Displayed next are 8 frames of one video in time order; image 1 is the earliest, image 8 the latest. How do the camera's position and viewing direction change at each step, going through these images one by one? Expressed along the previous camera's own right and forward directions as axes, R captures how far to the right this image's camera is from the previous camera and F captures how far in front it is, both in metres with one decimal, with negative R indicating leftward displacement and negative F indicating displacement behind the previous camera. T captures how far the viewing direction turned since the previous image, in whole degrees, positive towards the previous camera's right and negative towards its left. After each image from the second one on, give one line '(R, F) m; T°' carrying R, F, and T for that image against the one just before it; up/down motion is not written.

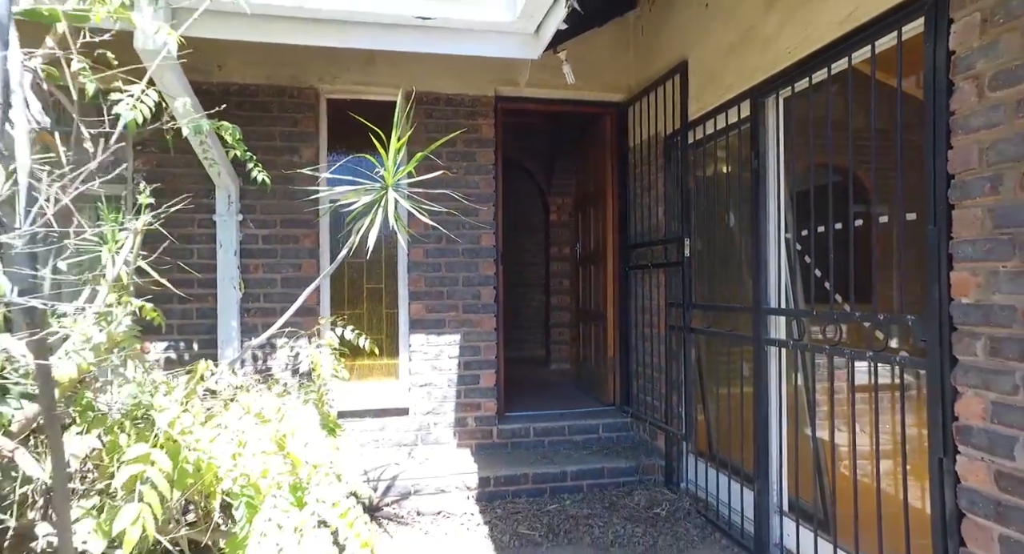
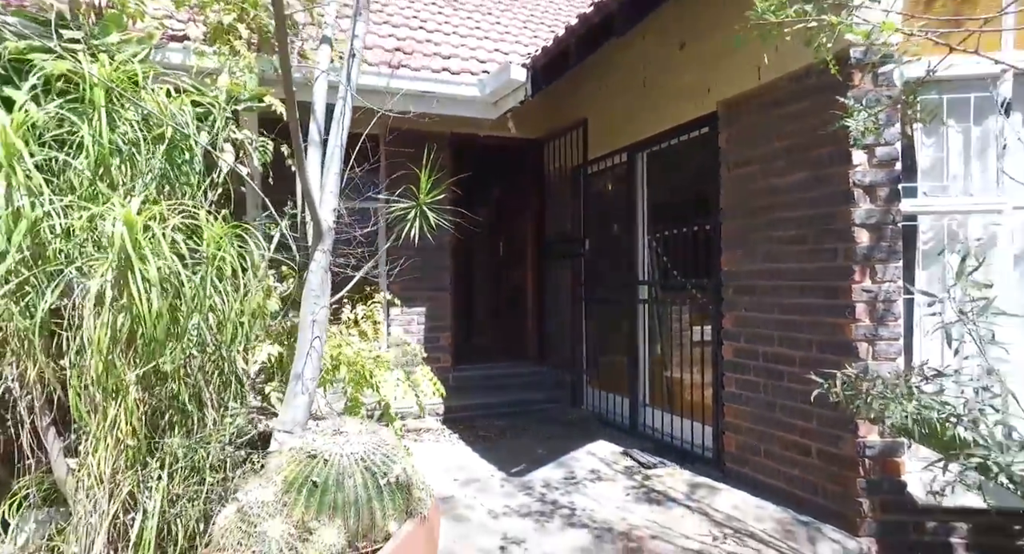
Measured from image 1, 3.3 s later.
(-0.6, -2.1) m; +8°
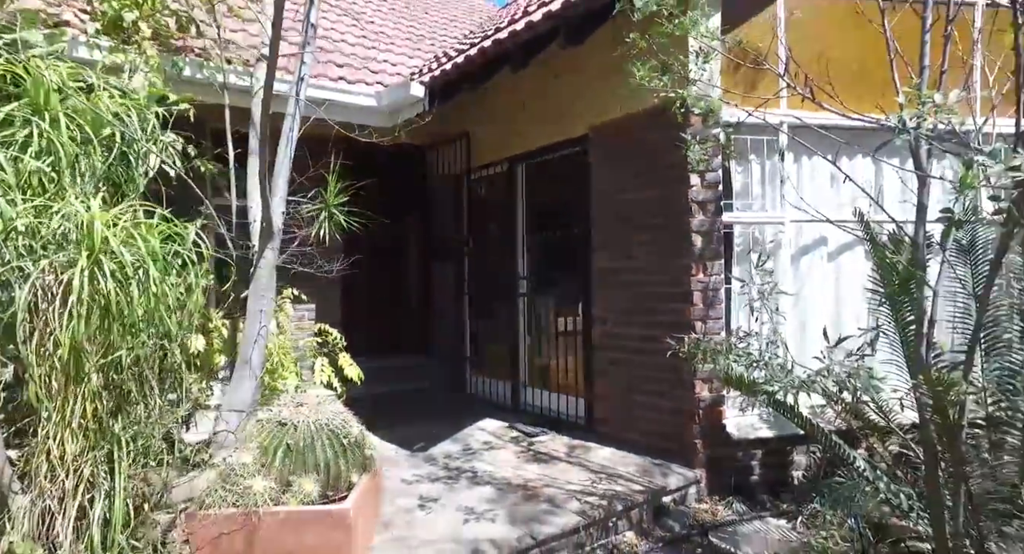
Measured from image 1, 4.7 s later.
(-0.3, -0.7) m; +10°
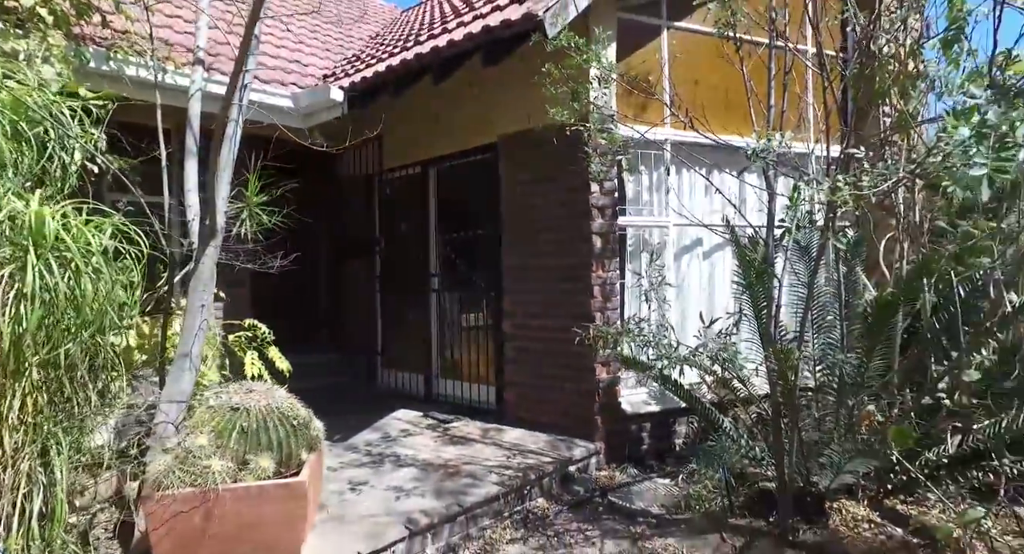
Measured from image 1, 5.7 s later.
(-0.1, -0.5) m; +7°
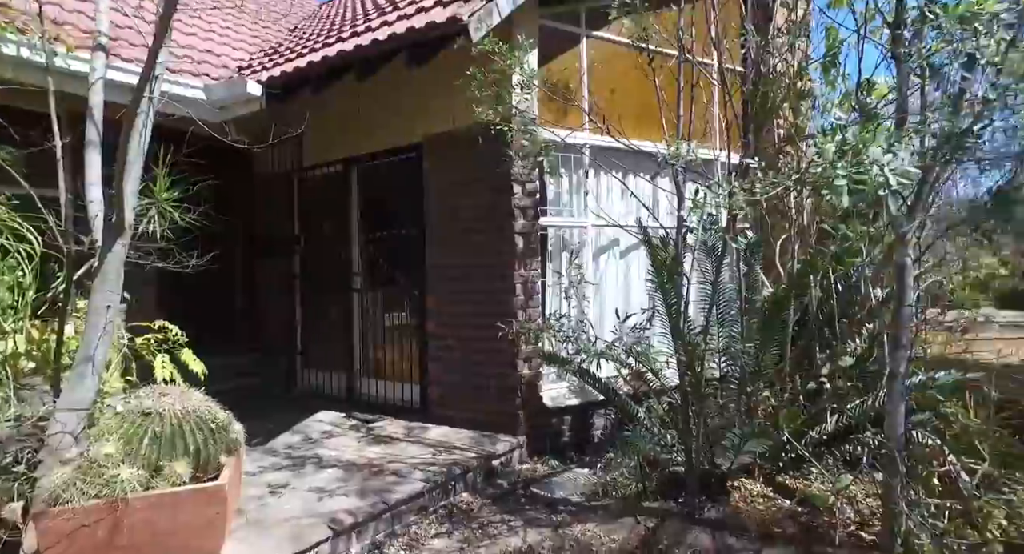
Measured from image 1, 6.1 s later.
(0.0, -0.1) m; +6°
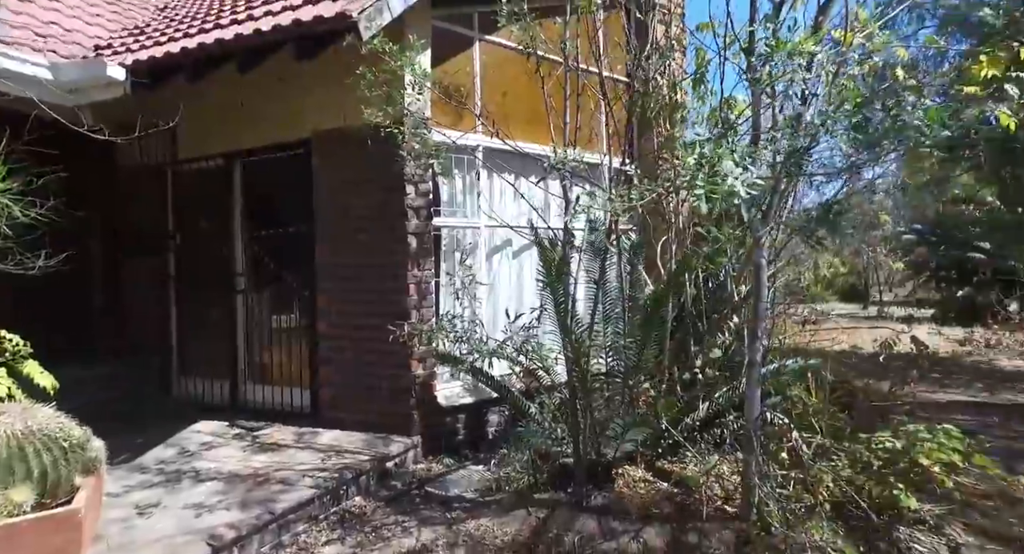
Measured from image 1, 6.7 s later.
(0.0, -0.1) m; +8°
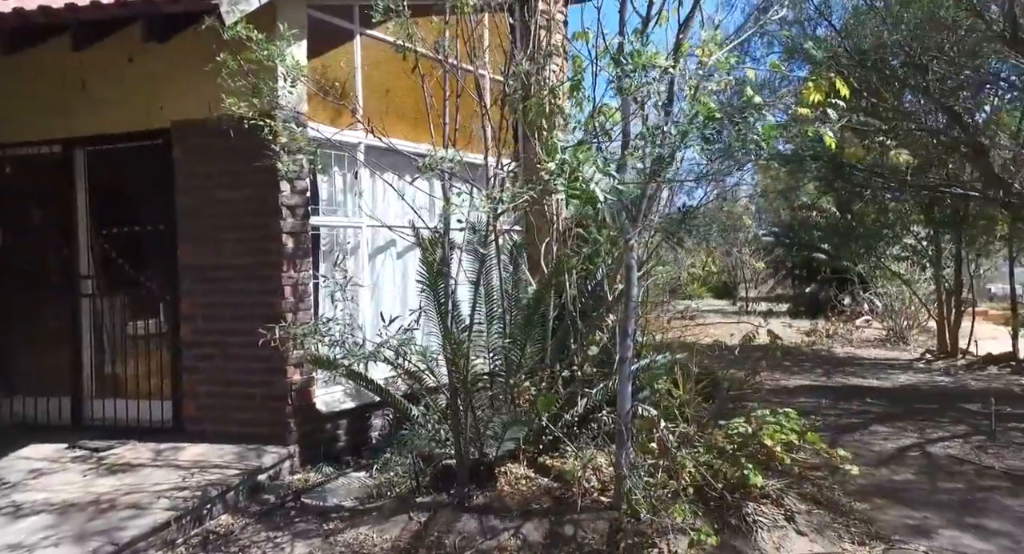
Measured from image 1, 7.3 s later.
(0.0, 0.0) m; +9°
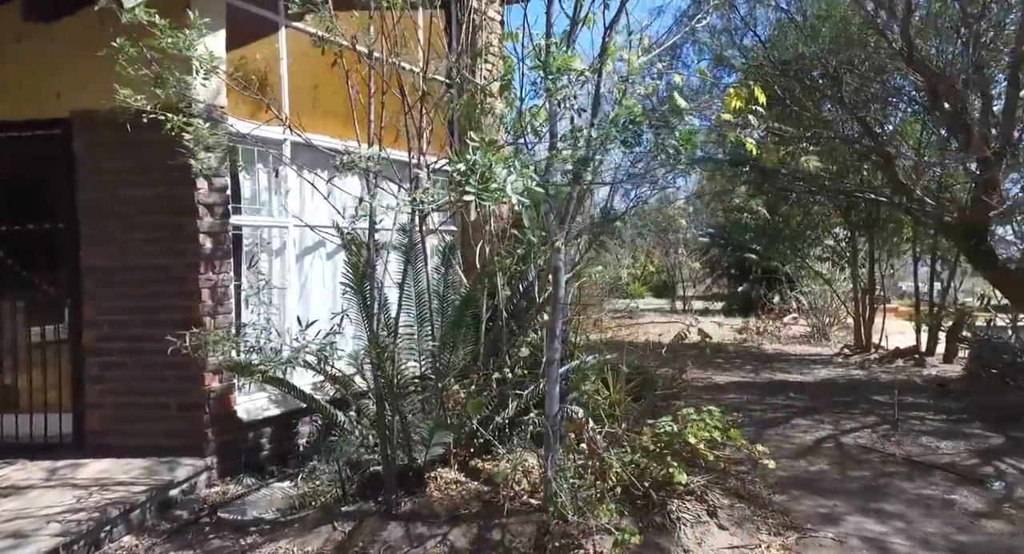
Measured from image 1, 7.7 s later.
(0.0, 0.0) m; +6°
